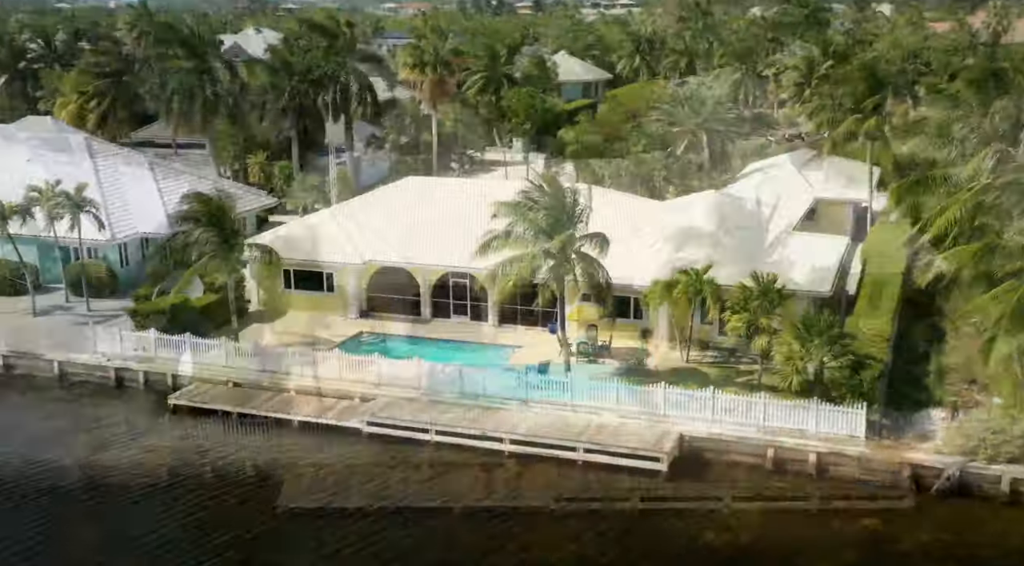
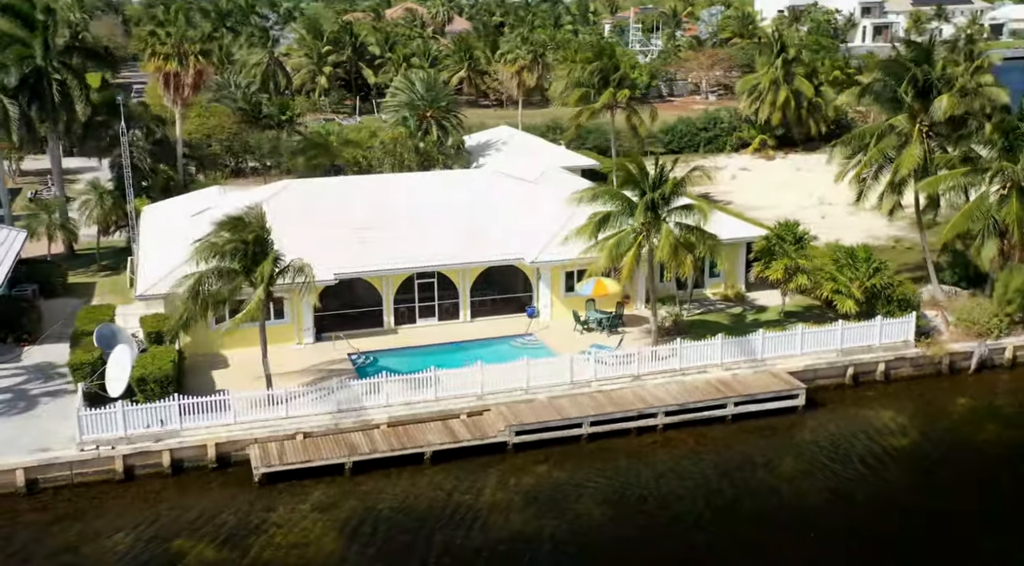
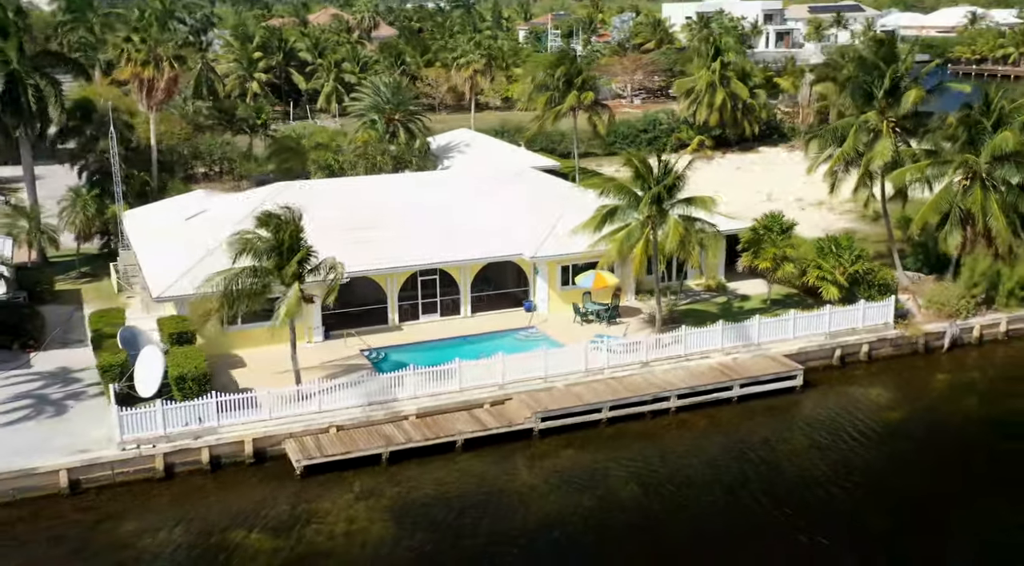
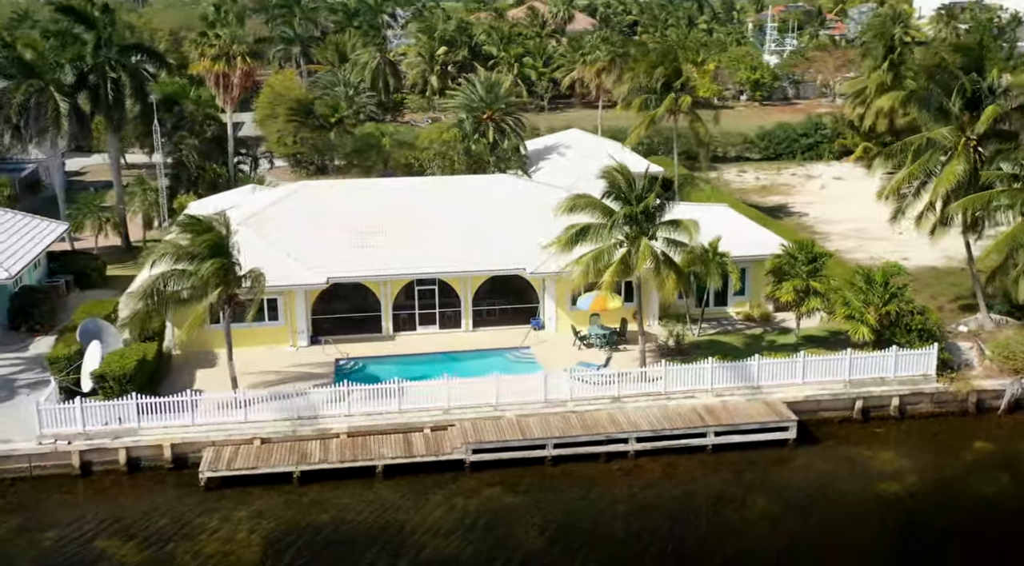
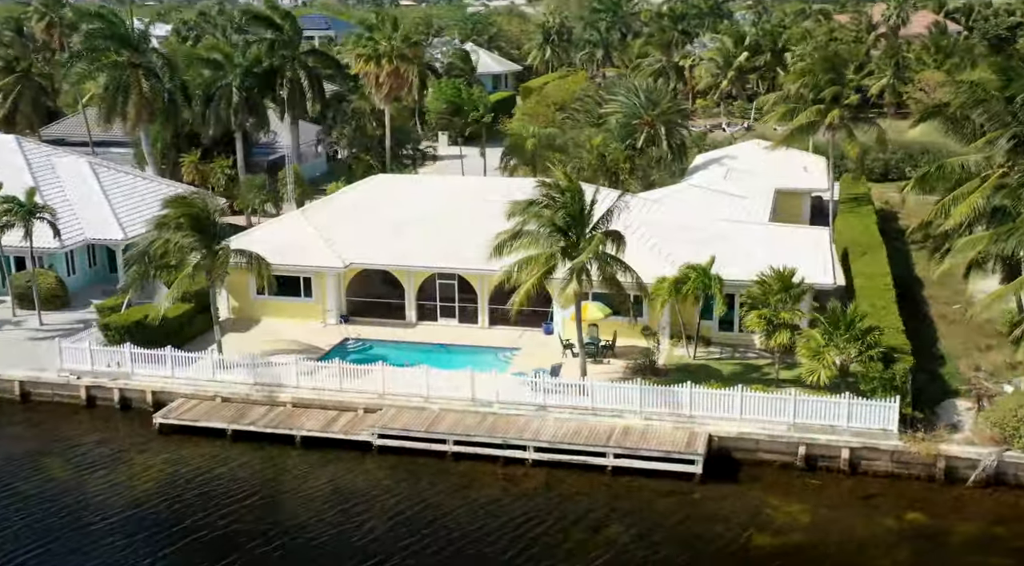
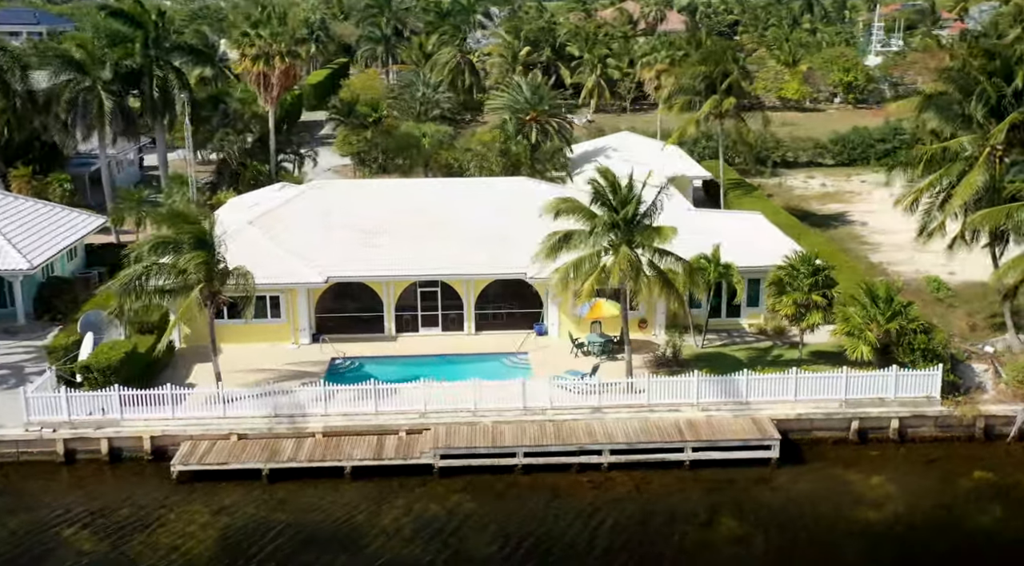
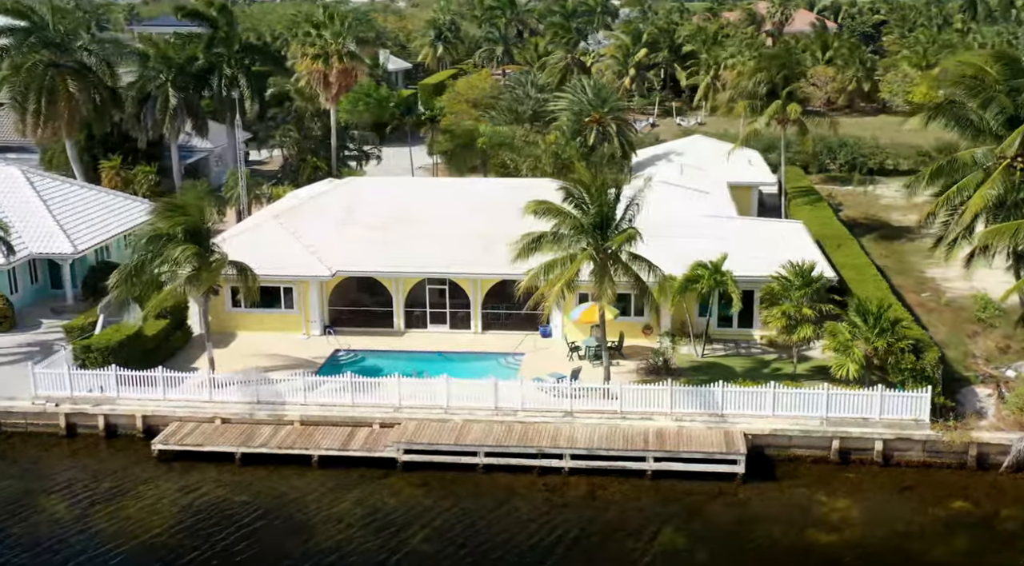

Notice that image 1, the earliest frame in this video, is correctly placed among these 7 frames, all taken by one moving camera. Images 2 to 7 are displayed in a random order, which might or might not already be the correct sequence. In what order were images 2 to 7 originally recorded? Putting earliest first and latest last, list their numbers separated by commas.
5, 7, 6, 4, 2, 3
